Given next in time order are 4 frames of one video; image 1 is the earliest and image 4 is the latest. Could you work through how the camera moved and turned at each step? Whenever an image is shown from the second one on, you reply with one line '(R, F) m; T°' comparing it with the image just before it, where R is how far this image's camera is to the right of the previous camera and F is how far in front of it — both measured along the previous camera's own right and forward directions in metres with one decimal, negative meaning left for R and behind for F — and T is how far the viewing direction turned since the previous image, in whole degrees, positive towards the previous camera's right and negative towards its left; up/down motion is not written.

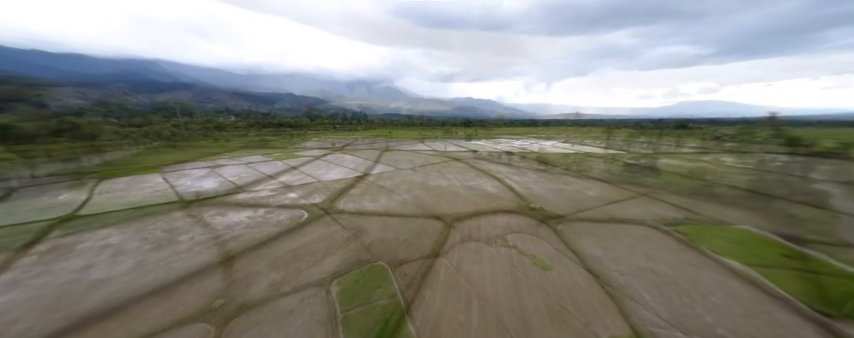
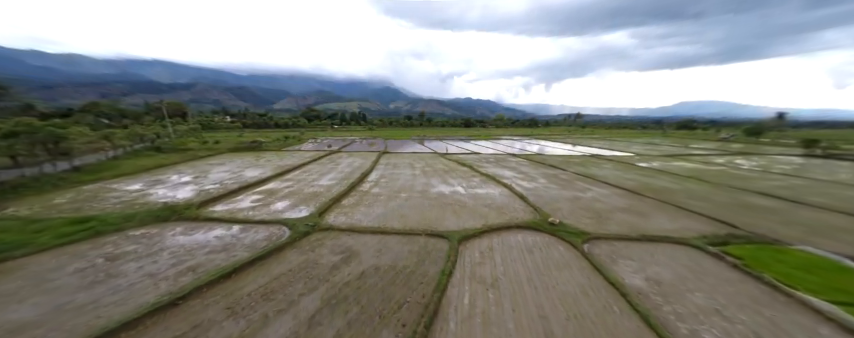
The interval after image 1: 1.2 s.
(-0.1, +1.6) m; 0°
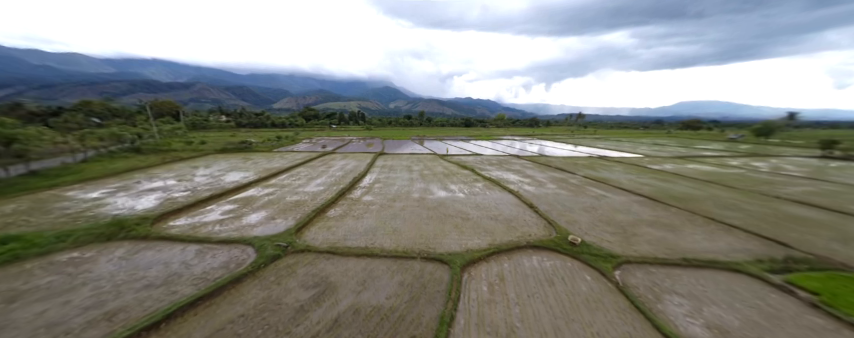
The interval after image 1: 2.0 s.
(+0.1, +1.6) m; 0°
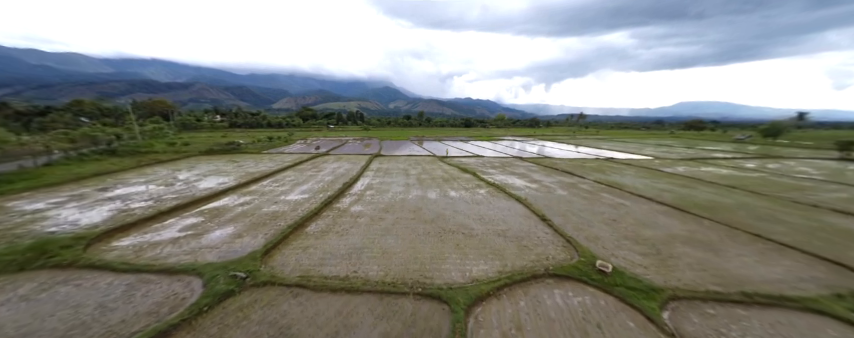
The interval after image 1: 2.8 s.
(+0.1, +1.6) m; 0°
